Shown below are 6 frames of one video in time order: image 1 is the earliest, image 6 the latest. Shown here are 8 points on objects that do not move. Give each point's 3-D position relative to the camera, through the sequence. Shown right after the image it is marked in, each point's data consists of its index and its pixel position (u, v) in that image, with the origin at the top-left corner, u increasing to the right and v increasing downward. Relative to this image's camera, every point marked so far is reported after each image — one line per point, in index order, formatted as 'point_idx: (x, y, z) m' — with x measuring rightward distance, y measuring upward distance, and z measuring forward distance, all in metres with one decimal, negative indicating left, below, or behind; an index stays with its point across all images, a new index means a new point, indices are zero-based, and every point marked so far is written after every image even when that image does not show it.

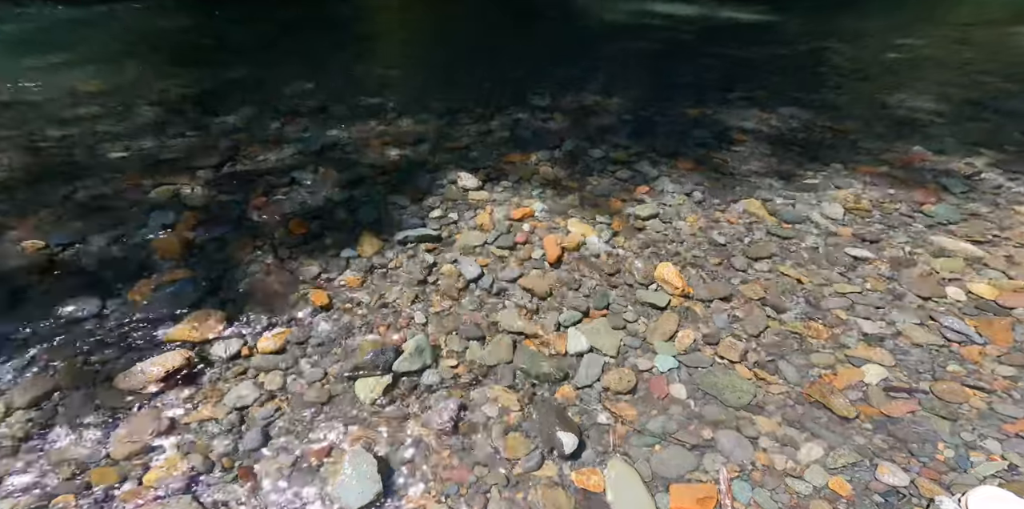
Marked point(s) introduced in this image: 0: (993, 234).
0: (+1.5, +0.1, +1.6) m
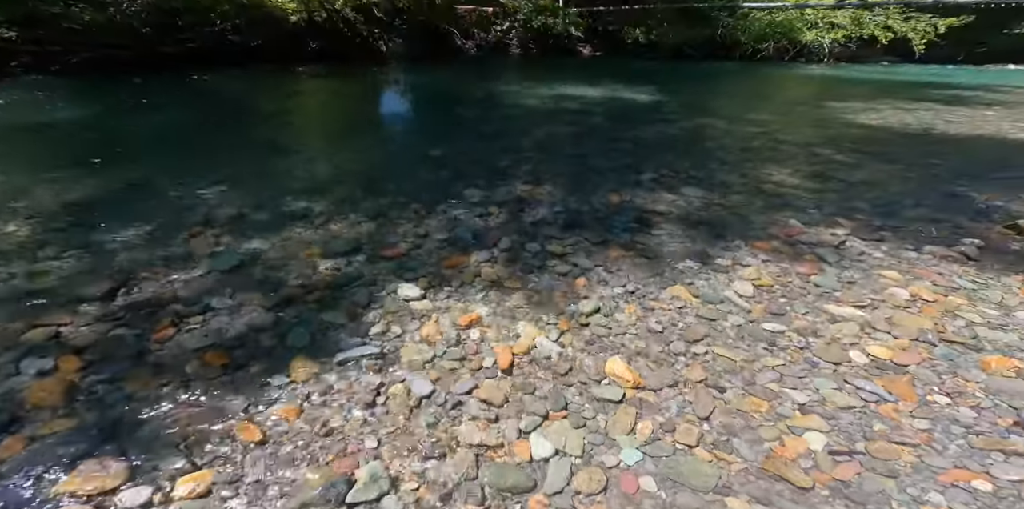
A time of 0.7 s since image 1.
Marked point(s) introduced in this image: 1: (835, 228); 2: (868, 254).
0: (+1.3, -0.2, +1.9) m
1: (+1.6, +0.1, +2.5) m
2: (+1.6, 0.0, +2.2) m
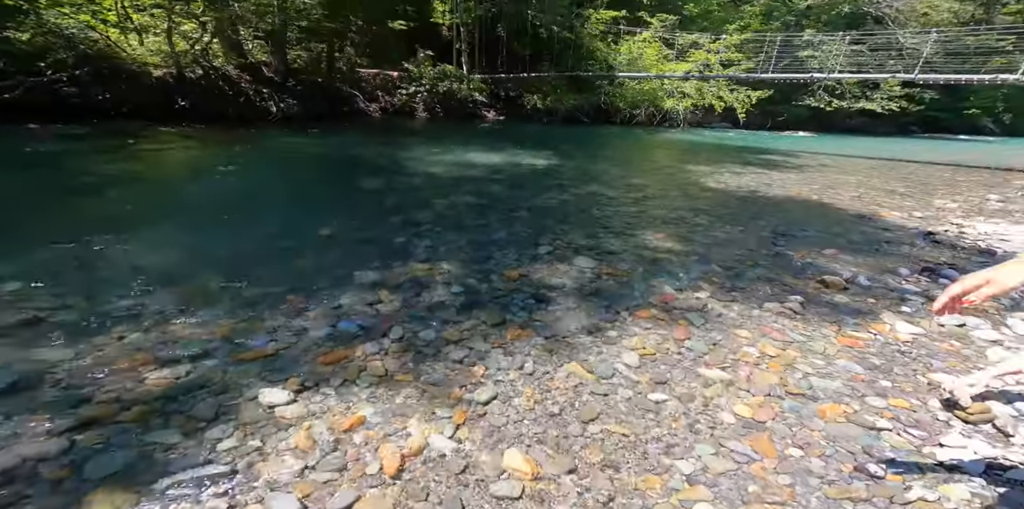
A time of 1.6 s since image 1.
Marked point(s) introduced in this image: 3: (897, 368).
0: (+0.9, -0.4, +2.1) m
1: (+1.0, -0.2, +2.8) m
2: (+1.0, -0.3, +2.5) m
3: (+1.6, -0.5, +2.1) m
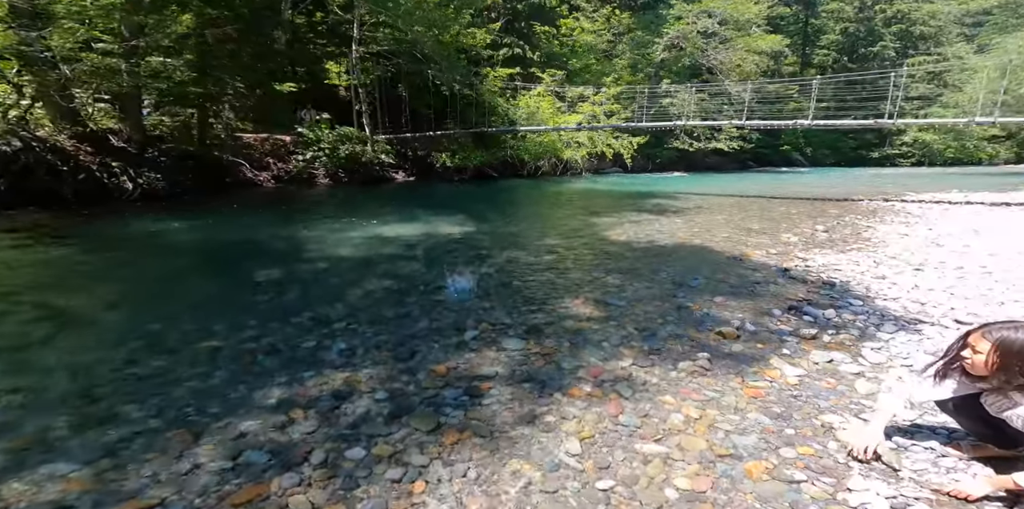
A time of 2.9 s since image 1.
0: (+0.7, -0.8, +2.2) m
1: (+0.6, -0.6, +2.9) m
2: (+0.7, -0.7, +2.7) m
3: (+1.3, -0.7, +2.4) m
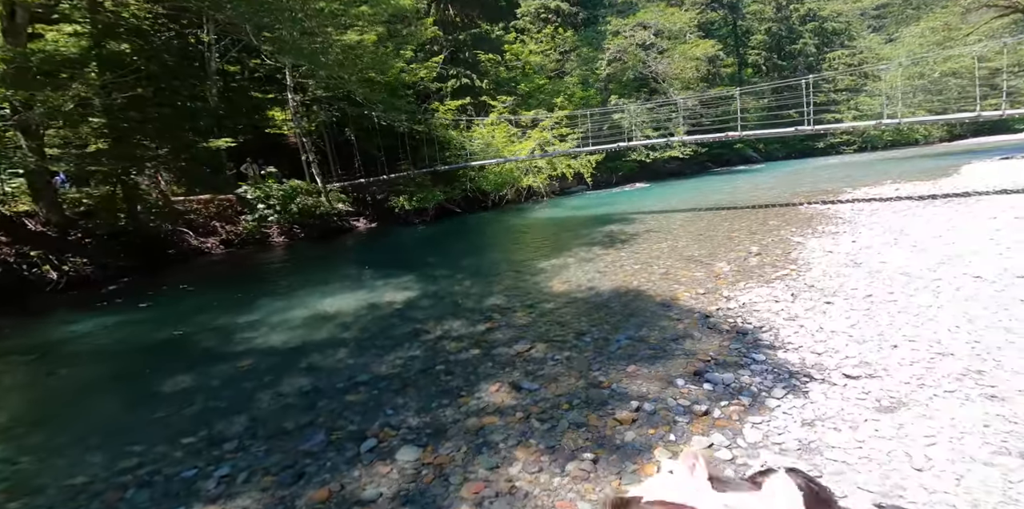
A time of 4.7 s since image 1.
0: (+0.1, -1.4, +2.4) m
1: (0.0, -1.3, +3.1) m
2: (+0.1, -1.3, +2.8) m
3: (+0.7, -1.3, +2.5) m
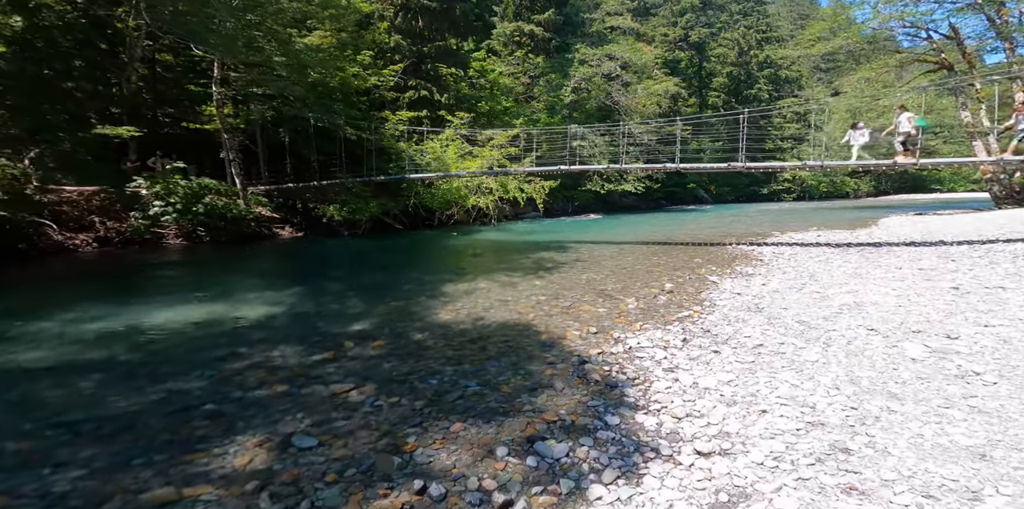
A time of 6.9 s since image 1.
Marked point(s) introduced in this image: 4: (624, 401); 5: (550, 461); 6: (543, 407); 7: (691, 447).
0: (-1.2, -1.5, +1.4) m
1: (-1.3, -1.4, +2.1) m
2: (-1.2, -1.4, +1.8) m
3: (-0.6, -1.4, +1.6) m
4: (+0.9, -1.1, +4.0) m
5: (+0.2, -1.2, +3.1) m
6: (+0.3, -1.2, +3.9) m
7: (+1.2, -1.2, +3.2) m
